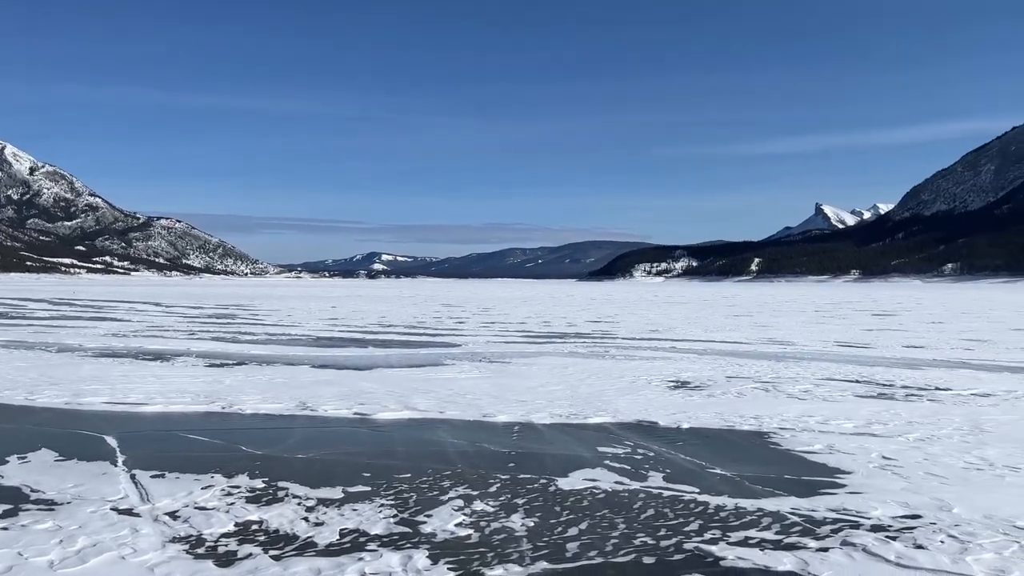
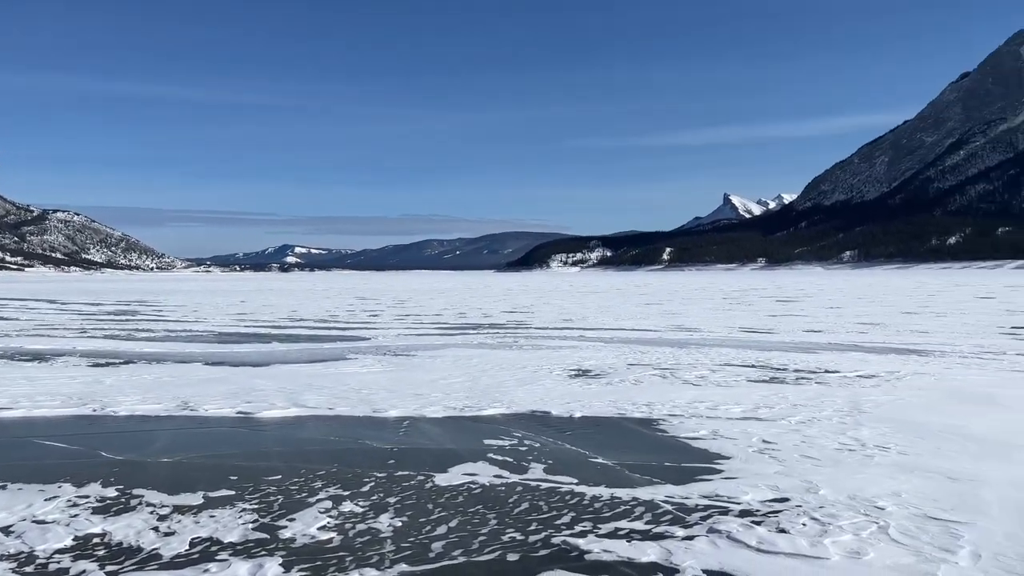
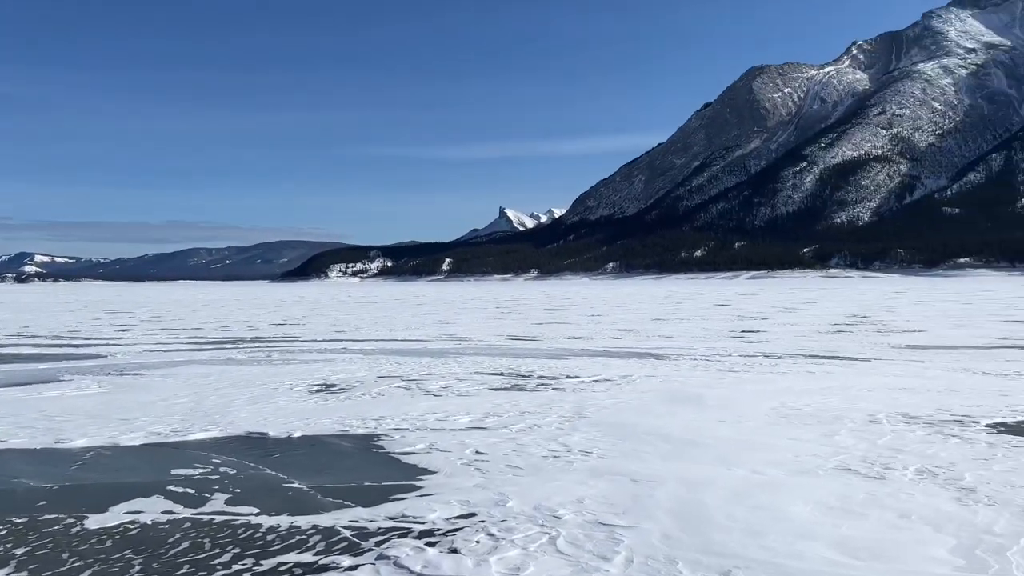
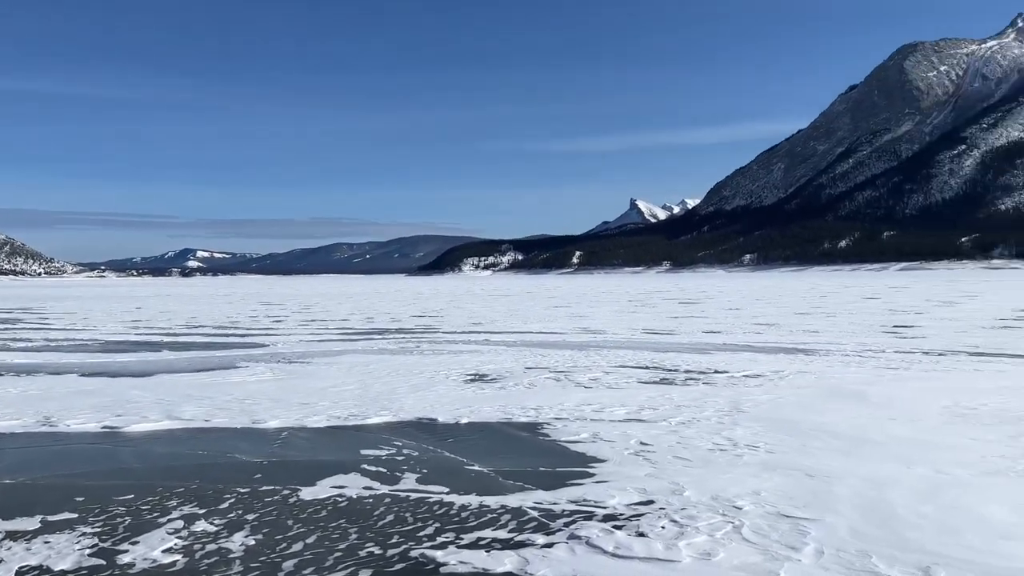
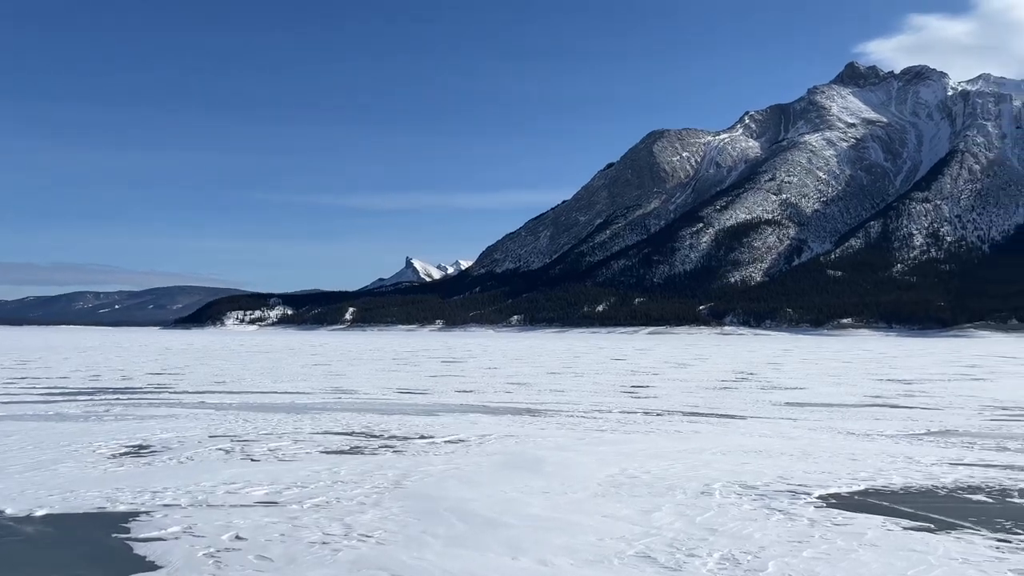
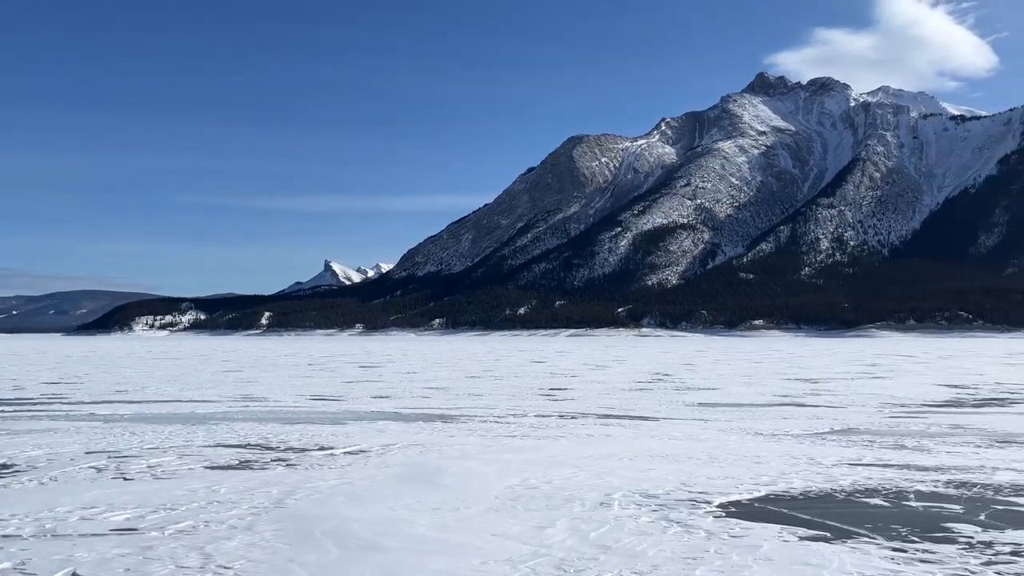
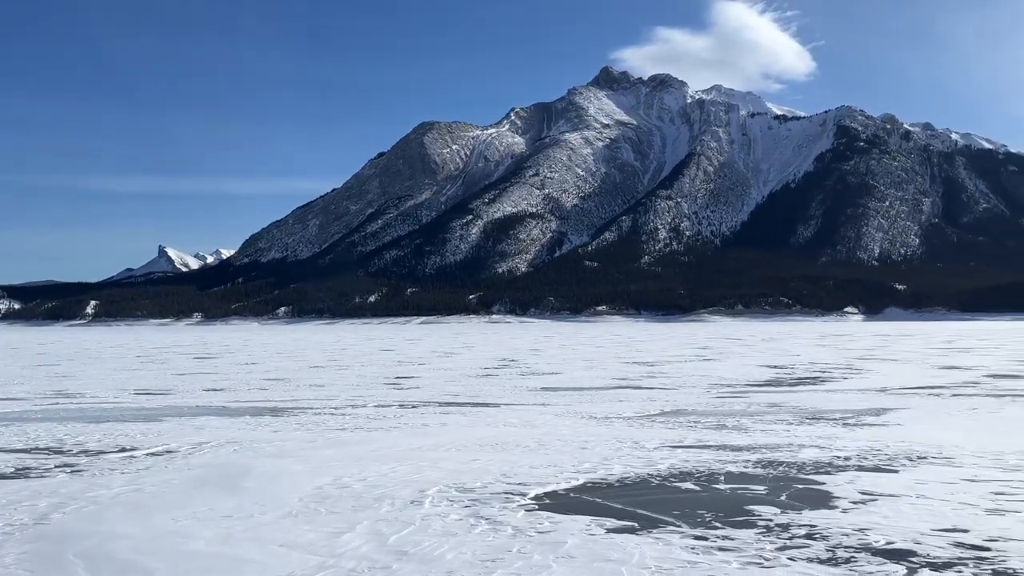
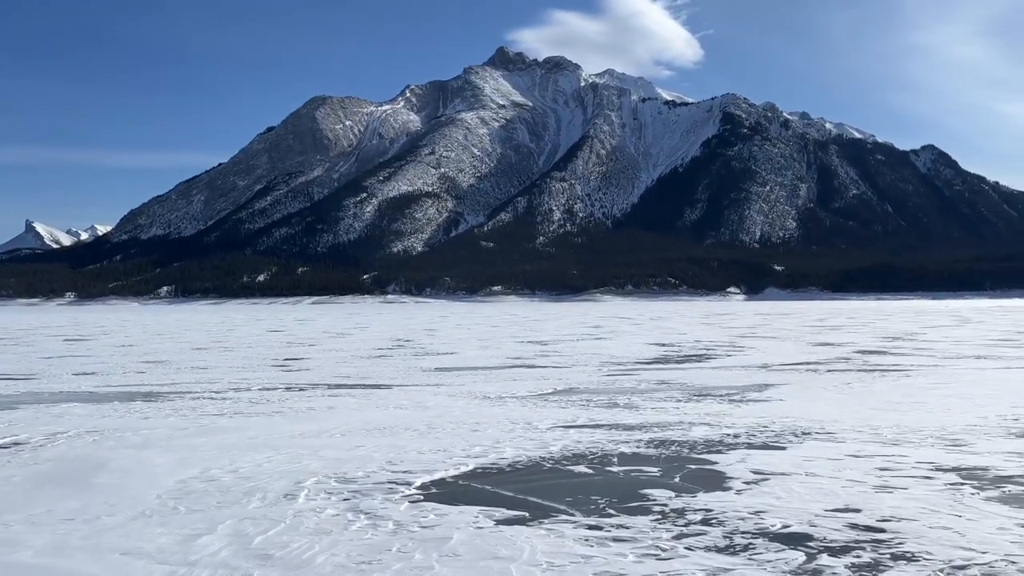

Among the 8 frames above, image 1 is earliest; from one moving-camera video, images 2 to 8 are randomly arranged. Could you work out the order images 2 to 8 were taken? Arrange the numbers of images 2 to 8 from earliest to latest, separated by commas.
2, 4, 3, 5, 6, 7, 8
